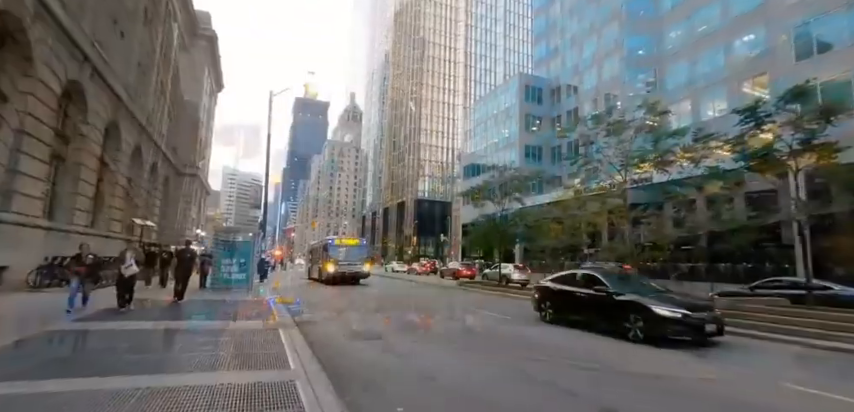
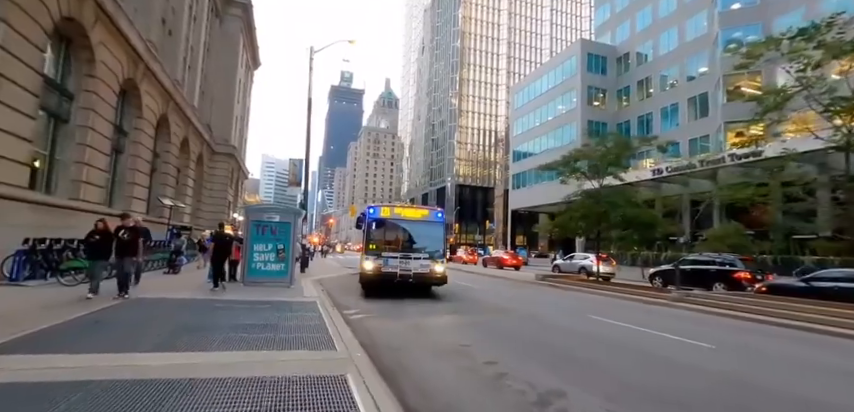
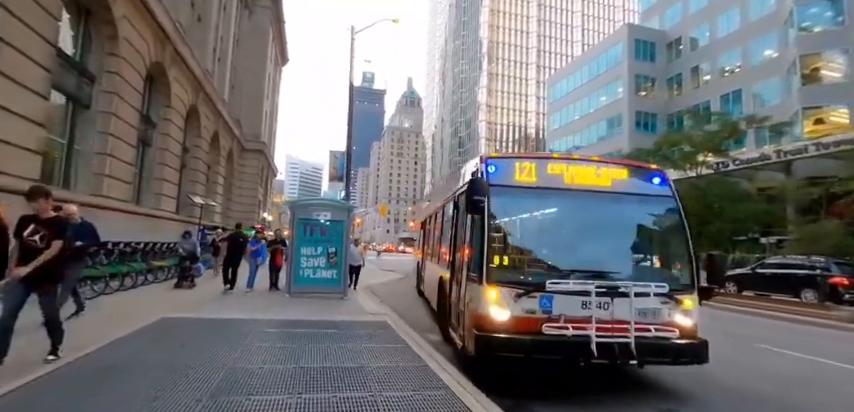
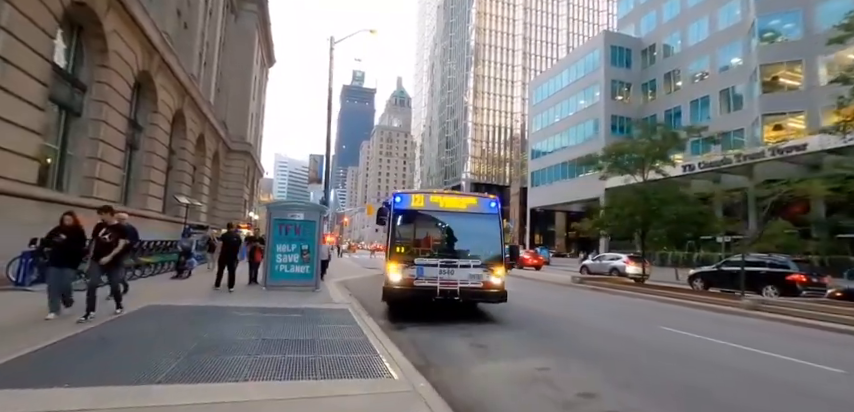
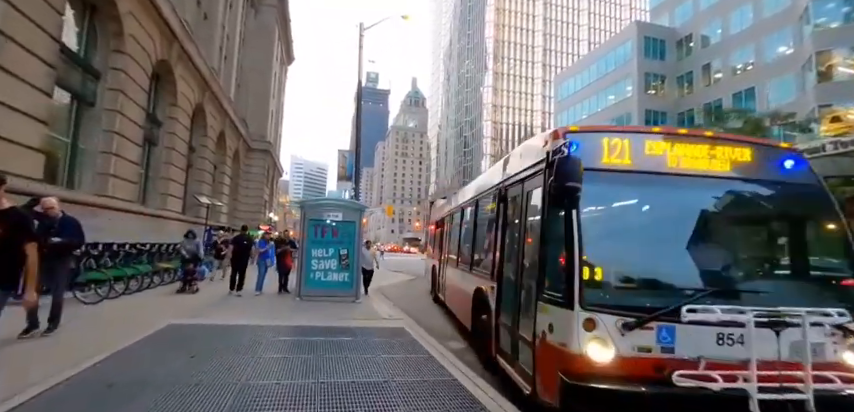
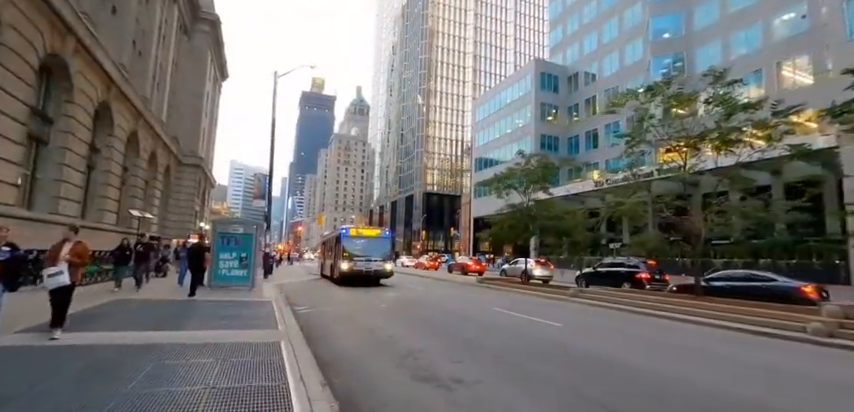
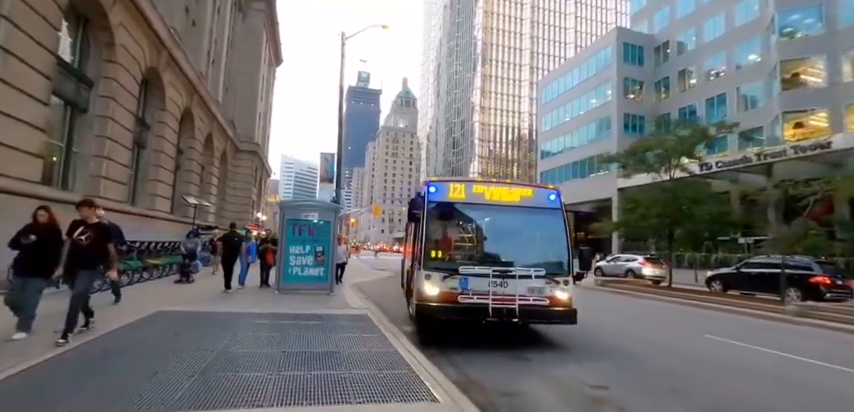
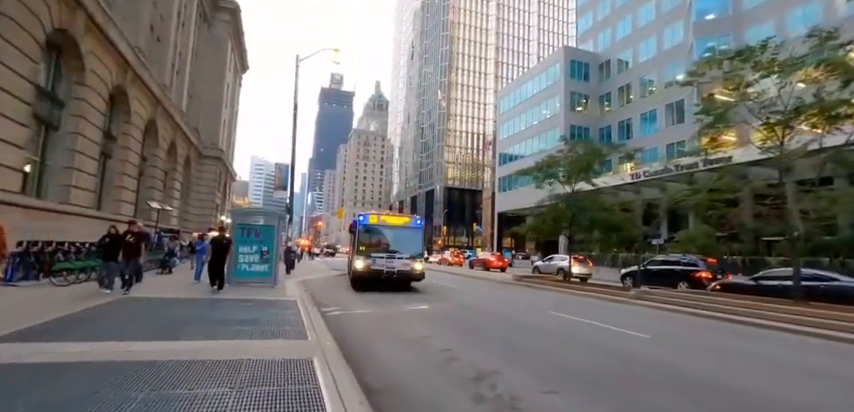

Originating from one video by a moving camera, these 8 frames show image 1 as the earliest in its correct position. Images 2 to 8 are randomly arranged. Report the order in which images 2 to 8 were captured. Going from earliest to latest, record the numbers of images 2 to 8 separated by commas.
6, 8, 2, 4, 7, 3, 5
